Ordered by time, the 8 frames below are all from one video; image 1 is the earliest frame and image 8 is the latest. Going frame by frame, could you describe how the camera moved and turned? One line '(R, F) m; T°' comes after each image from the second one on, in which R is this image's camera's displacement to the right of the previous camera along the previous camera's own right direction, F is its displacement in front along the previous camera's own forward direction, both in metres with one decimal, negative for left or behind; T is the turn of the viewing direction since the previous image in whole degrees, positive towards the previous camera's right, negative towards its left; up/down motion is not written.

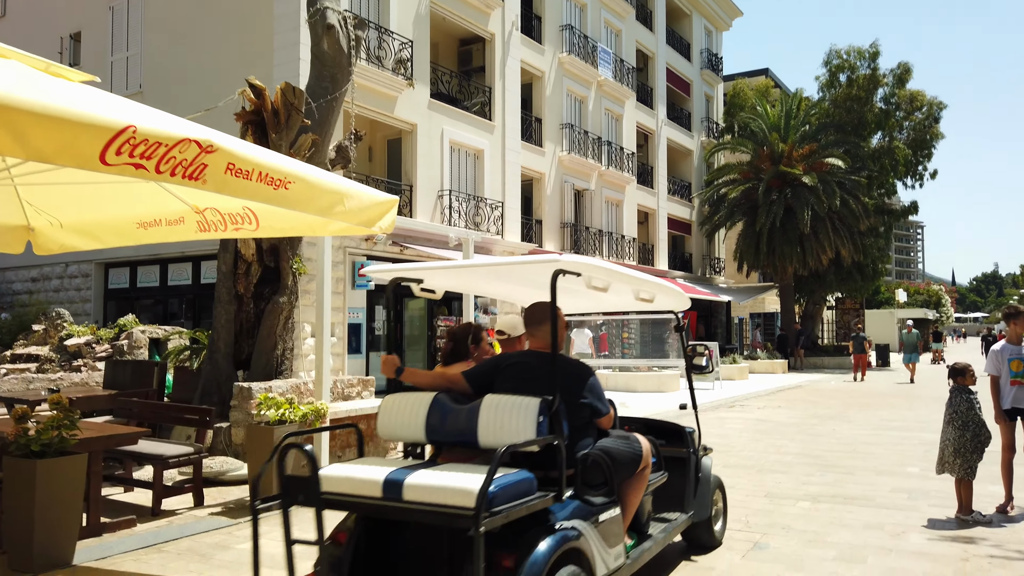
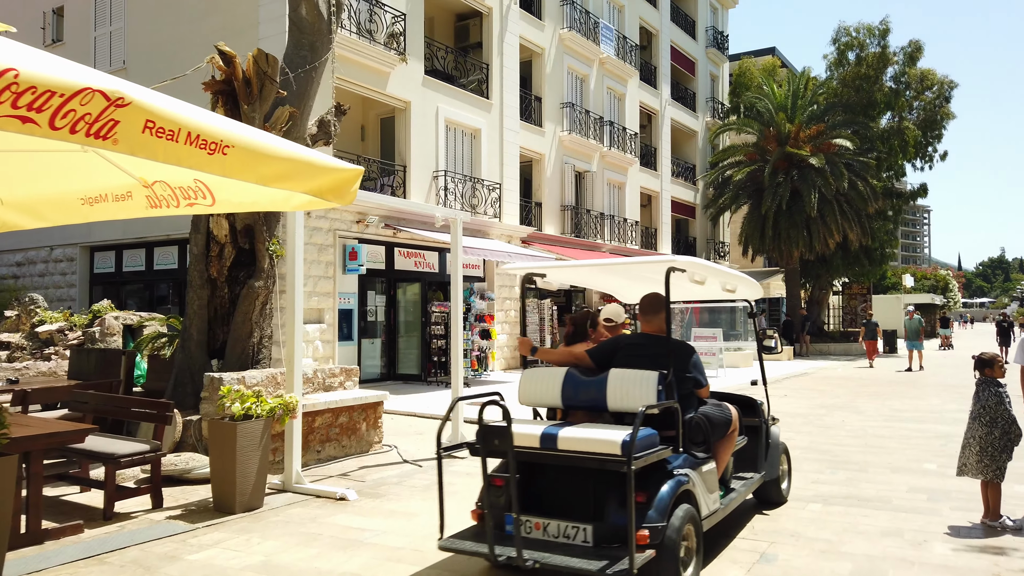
(+0.1, +0.6) m; 0°
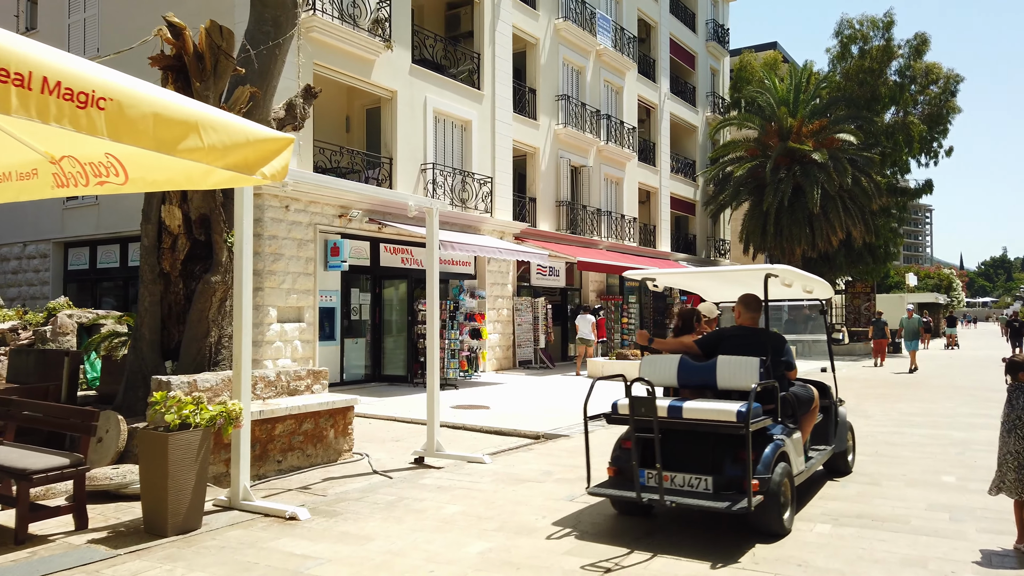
(+0.2, +0.7) m; 0°
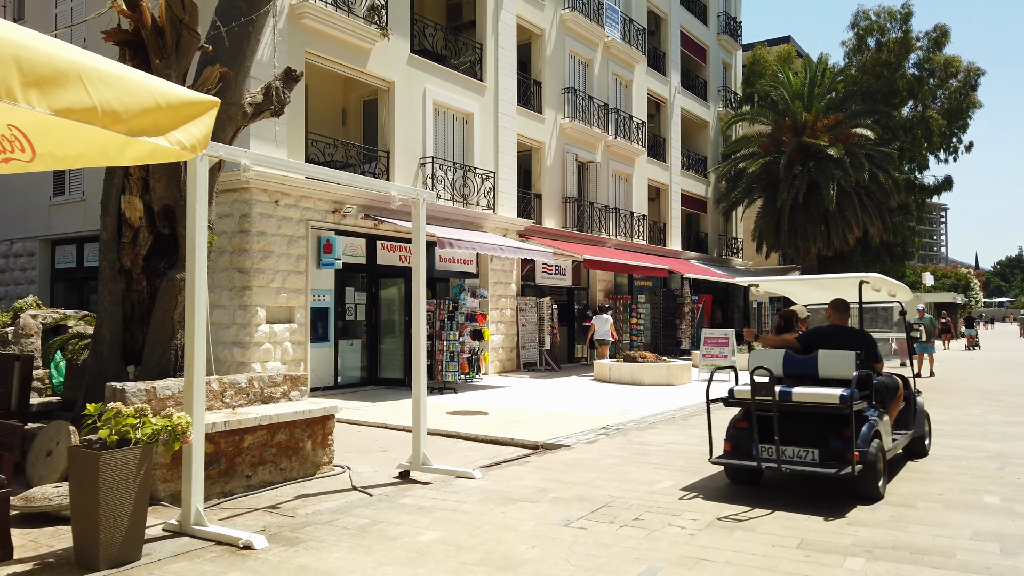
(+0.2, +0.7) m; -1°
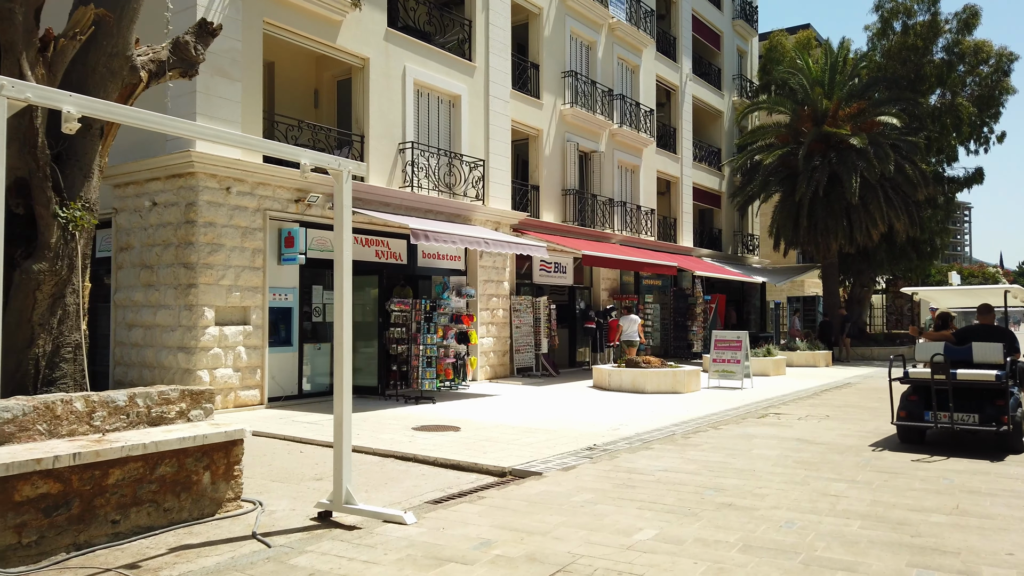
(+0.6, +1.5) m; -1°
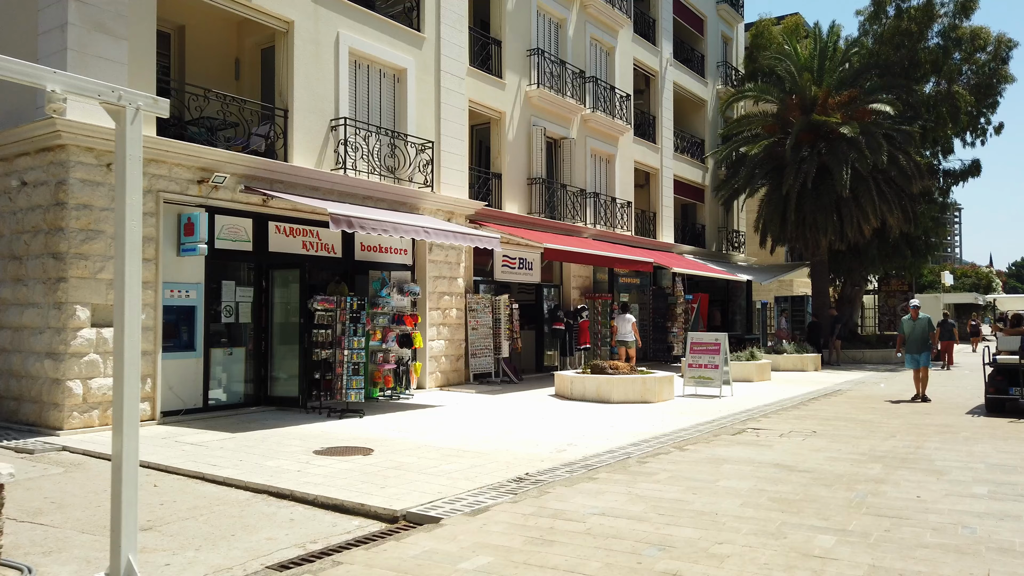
(+0.8, +1.7) m; +1°
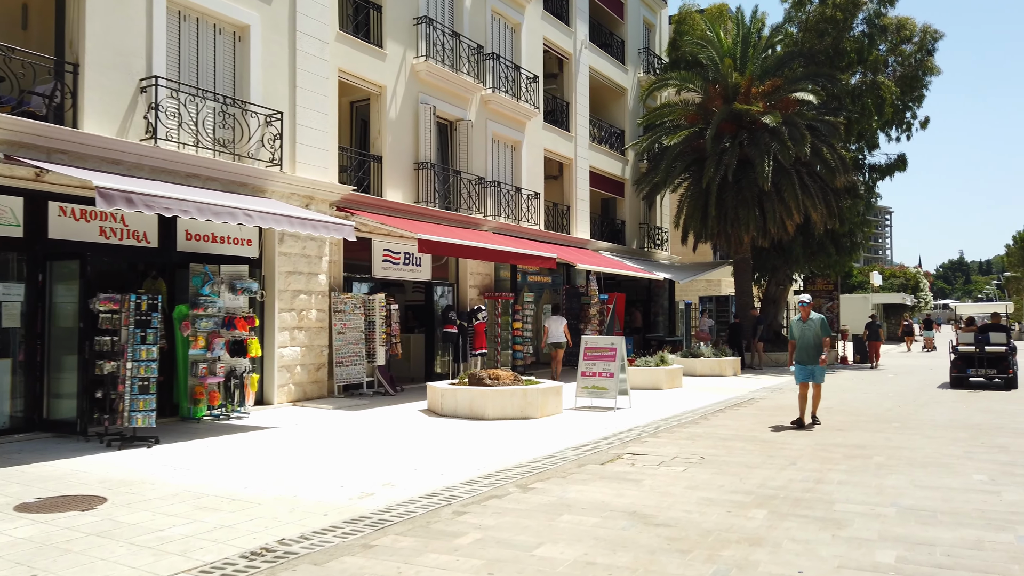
(+1.4, +1.9) m; +4°
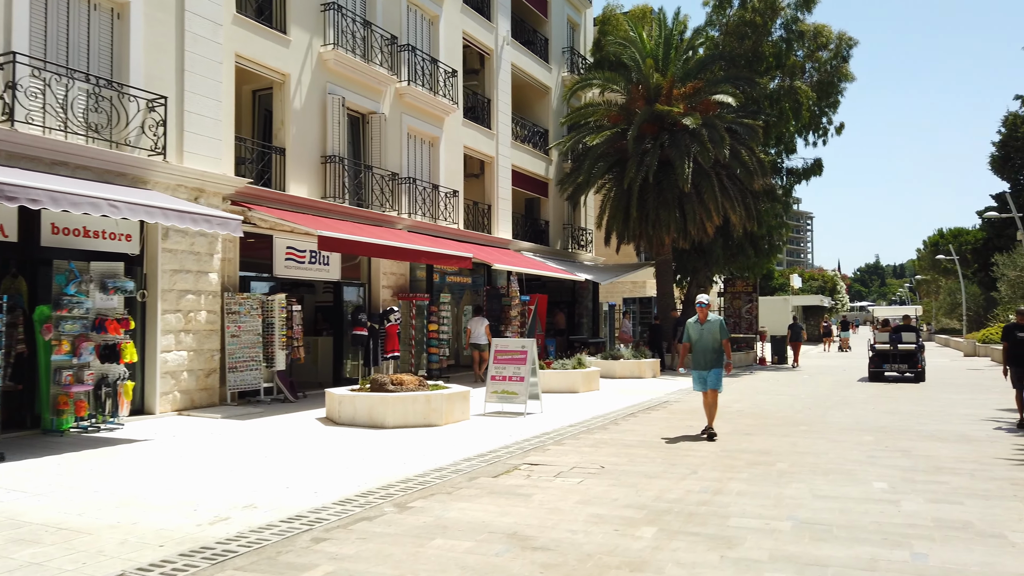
(+0.5, +0.5) m; +5°
